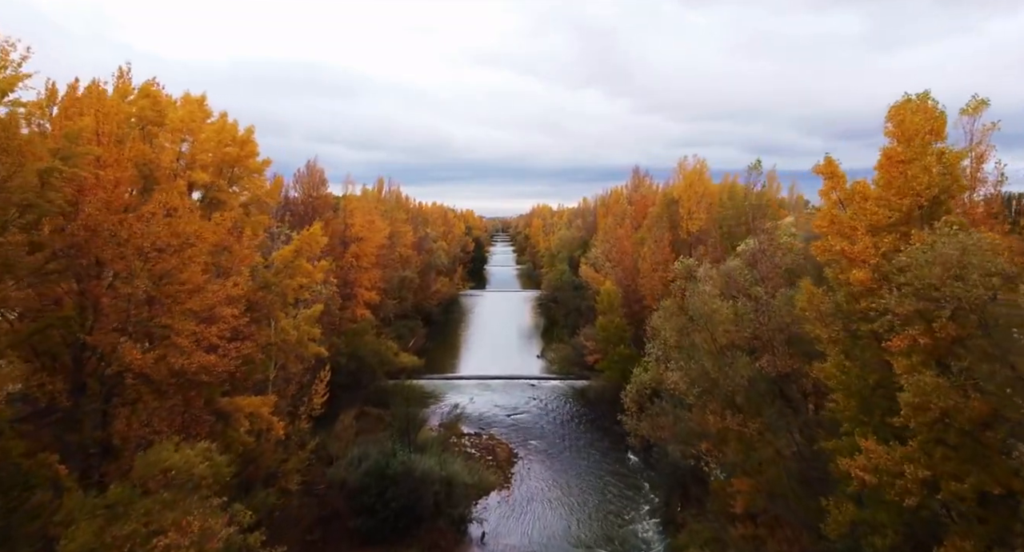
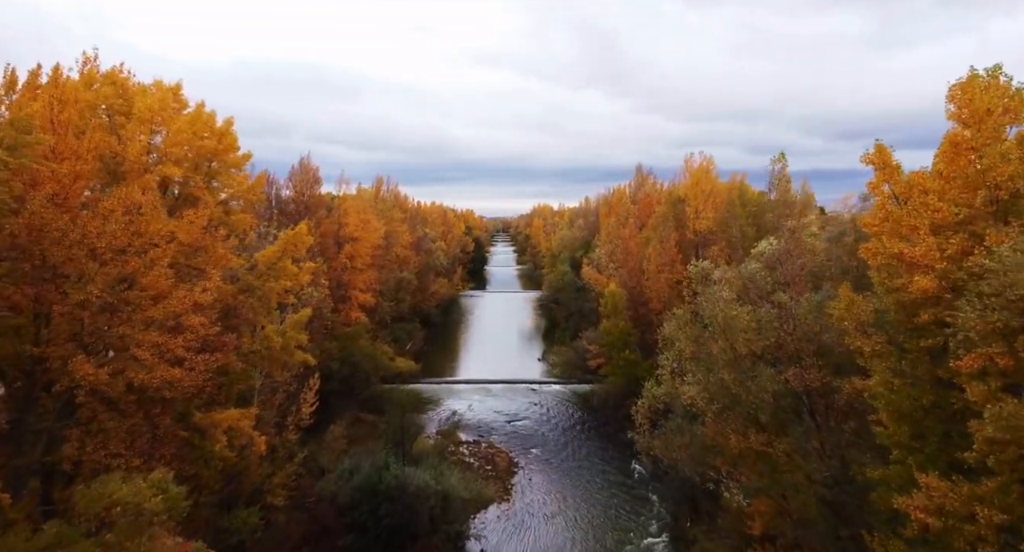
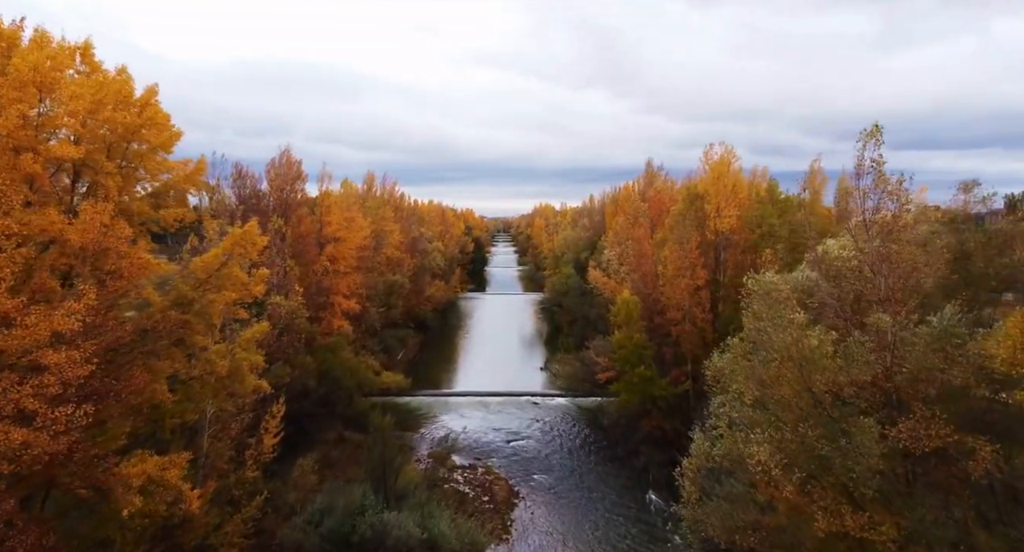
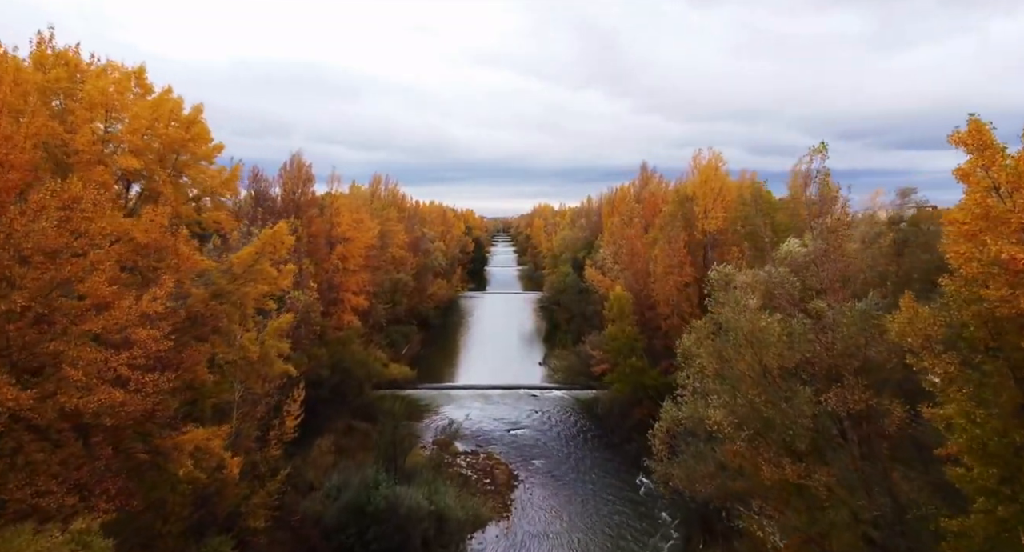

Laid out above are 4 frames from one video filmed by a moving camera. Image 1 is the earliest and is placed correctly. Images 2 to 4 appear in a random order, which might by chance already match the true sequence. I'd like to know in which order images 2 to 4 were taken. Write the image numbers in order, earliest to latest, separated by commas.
2, 4, 3
